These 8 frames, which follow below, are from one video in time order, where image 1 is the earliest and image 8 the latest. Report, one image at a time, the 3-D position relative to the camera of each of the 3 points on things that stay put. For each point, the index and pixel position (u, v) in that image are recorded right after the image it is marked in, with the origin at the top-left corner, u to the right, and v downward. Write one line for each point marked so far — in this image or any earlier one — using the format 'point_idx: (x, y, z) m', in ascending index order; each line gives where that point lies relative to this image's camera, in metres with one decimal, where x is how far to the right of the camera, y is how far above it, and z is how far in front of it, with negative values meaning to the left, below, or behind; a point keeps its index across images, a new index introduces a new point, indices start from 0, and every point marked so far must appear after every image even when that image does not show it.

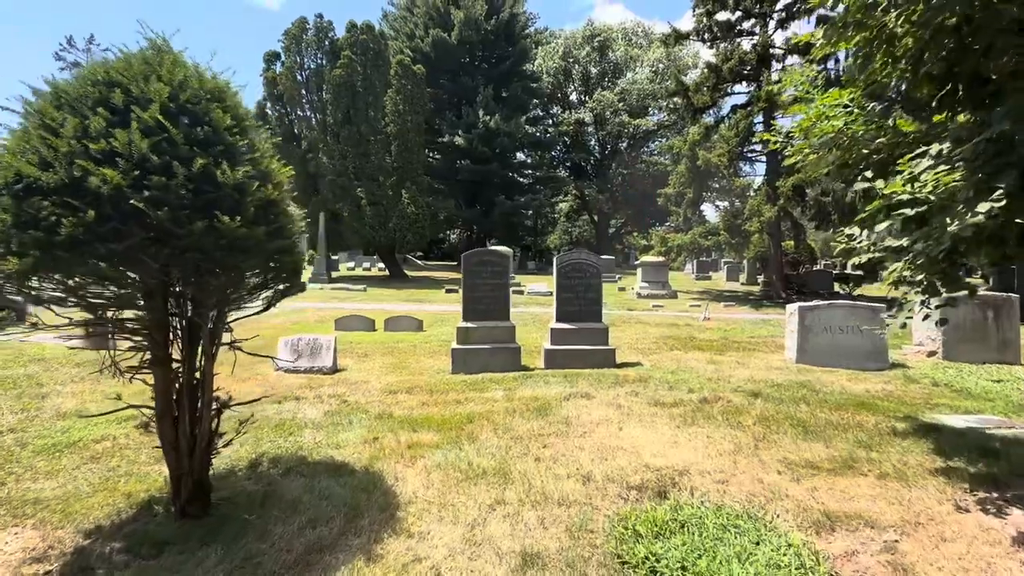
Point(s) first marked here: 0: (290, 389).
0: (-3.5, -1.6, +7.7) m
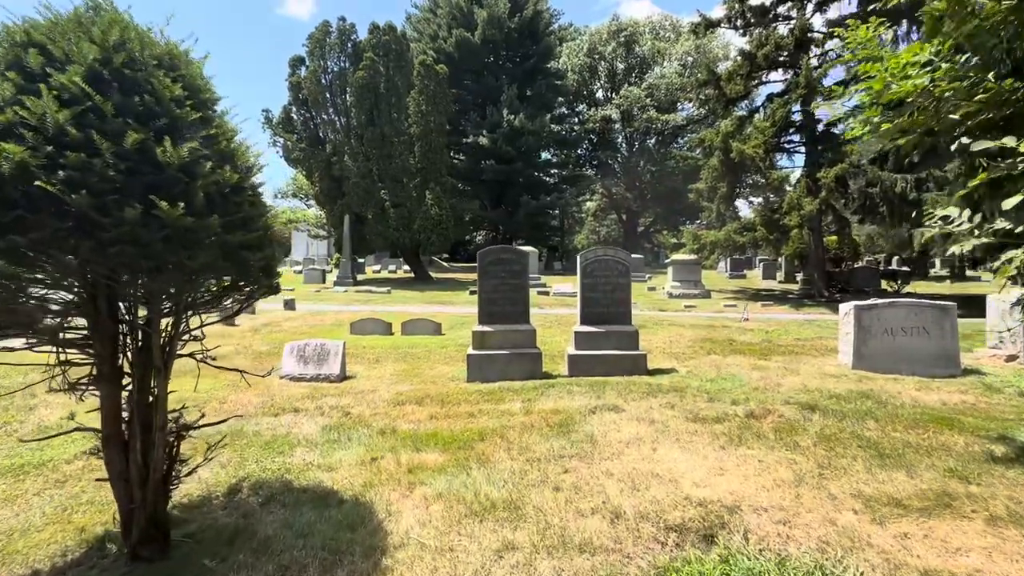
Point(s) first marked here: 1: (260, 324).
0: (-3.2, -1.6, +7.1) m
1: (-7.2, -1.1, +14.0) m
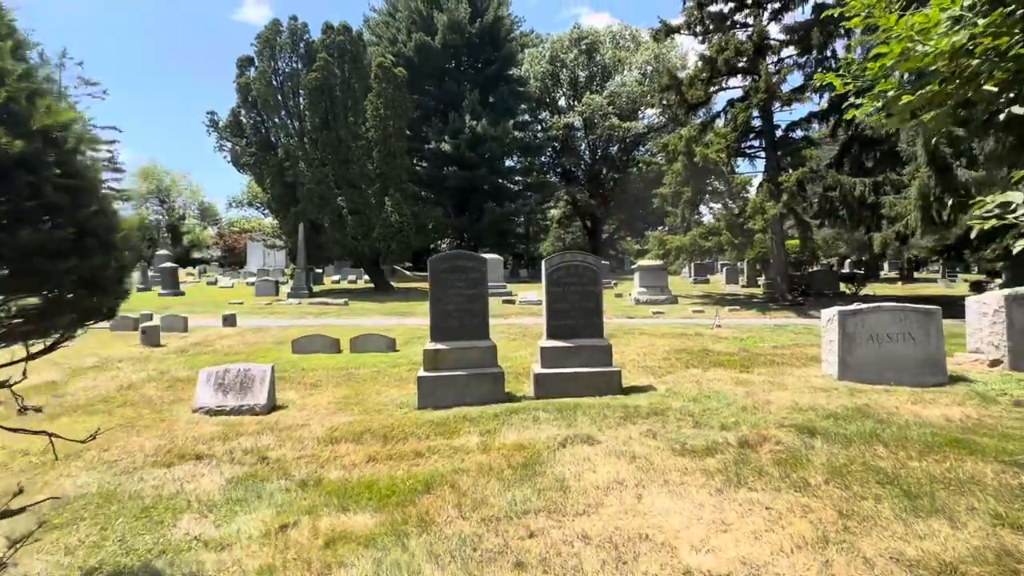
0: (-3.8, -1.8, +5.8) m
1: (-8.2, -1.4, +12.4) m
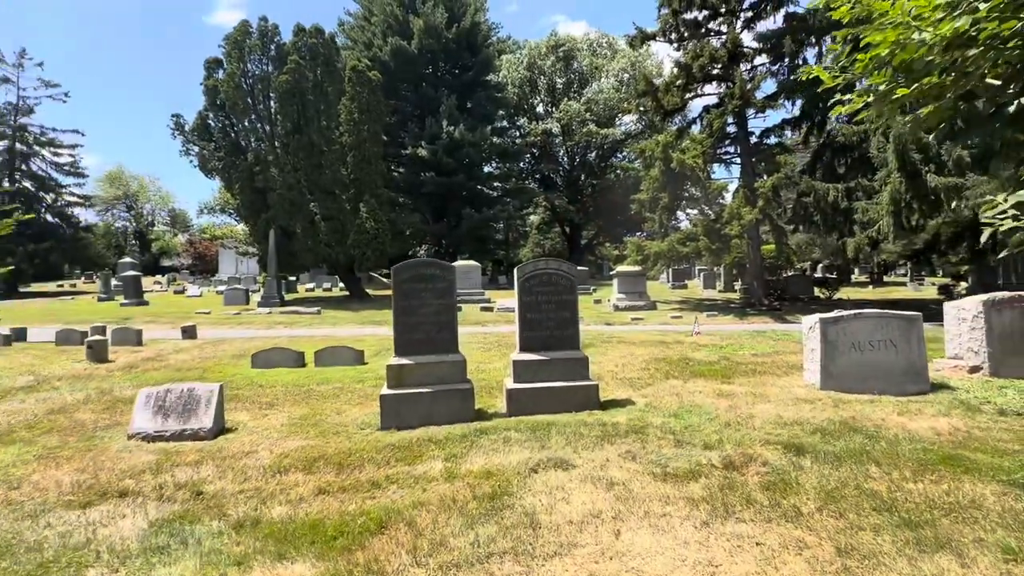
0: (-4.1, -2.0, +5.1) m
1: (-8.8, -1.7, +11.6) m
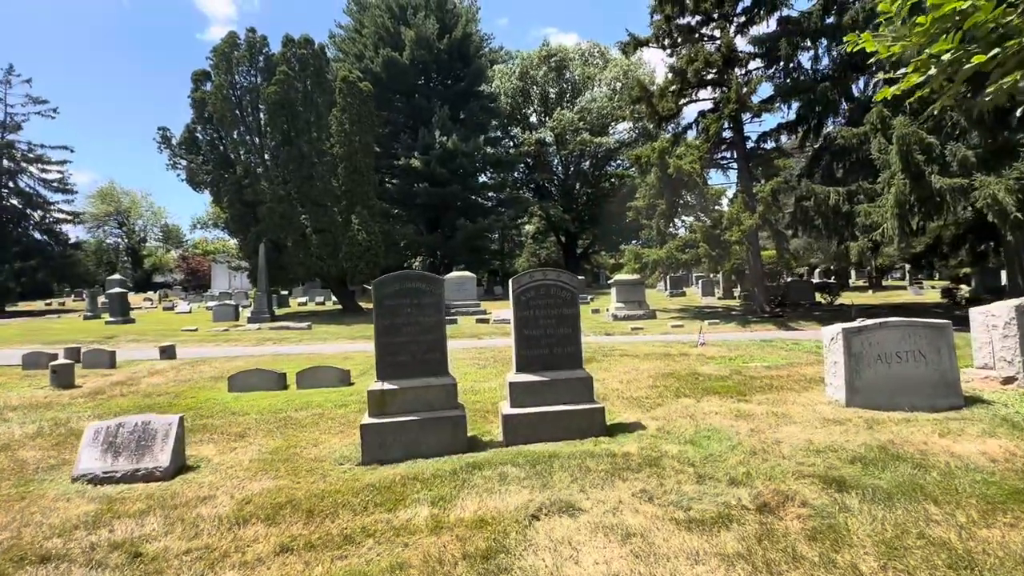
0: (-4.1, -2.2, +4.3) m
1: (-8.9, -2.1, +10.8) m
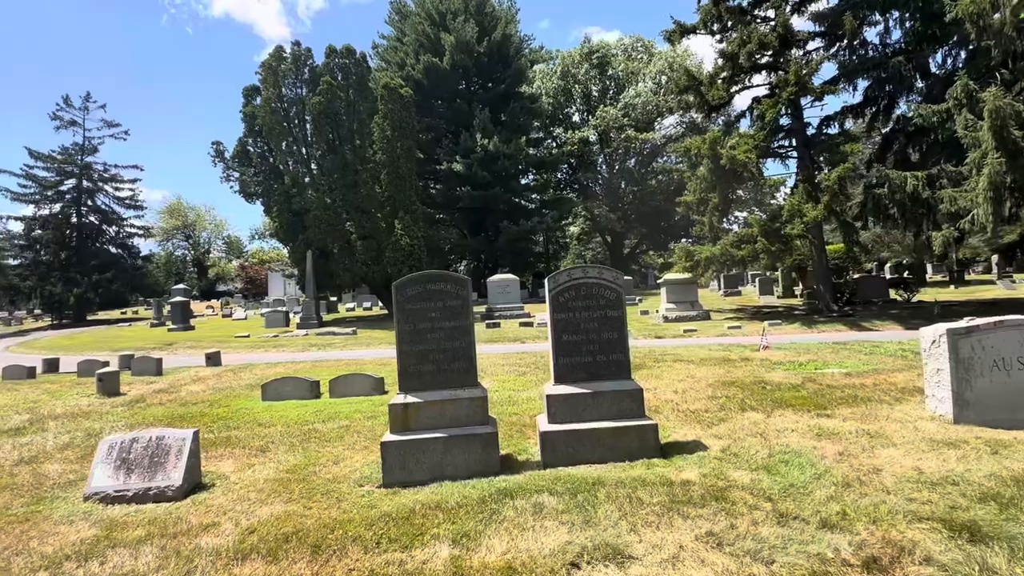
0: (-3.9, -2.3, +4.0) m
1: (-8.0, -2.3, +10.8) m
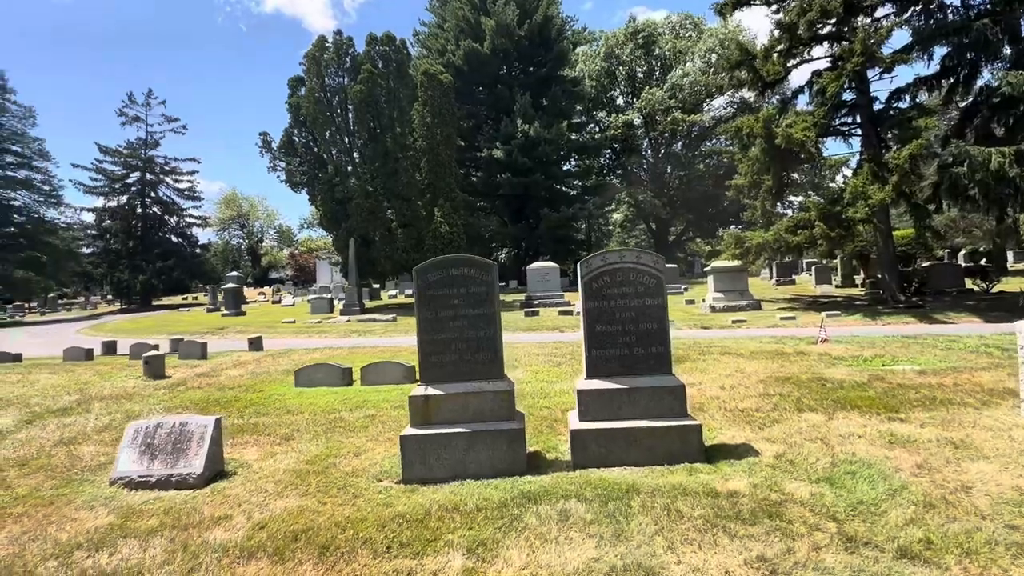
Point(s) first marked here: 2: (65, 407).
0: (-3.7, -2.1, +3.9) m
1: (-7.2, -2.0, +11.1) m
2: (-7.7, -2.1, +8.4) m
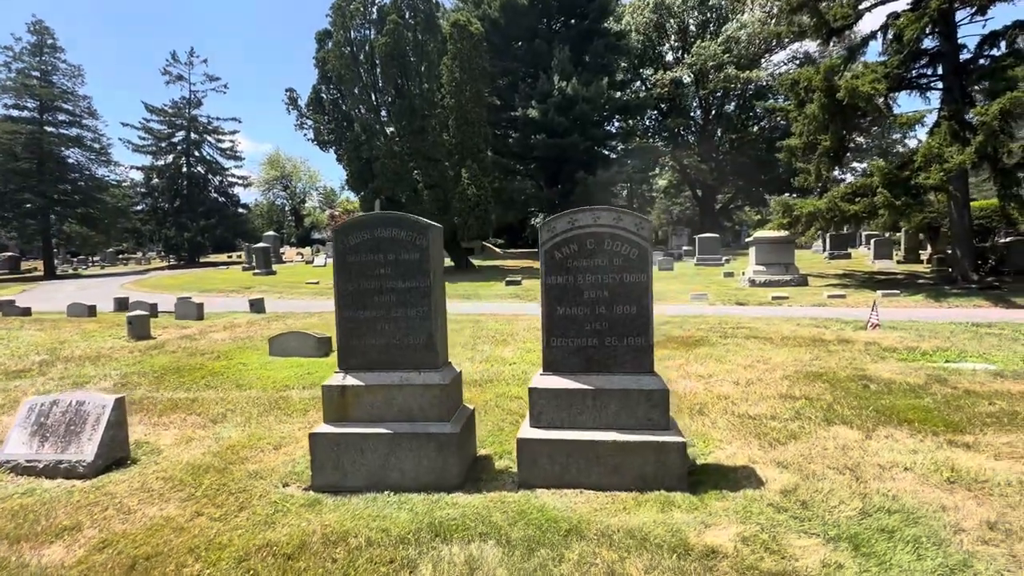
0: (-4.4, -1.8, +3.2) m
1: (-7.3, -1.1, +10.6) m
2: (-8.0, -1.3, +8.0) m
